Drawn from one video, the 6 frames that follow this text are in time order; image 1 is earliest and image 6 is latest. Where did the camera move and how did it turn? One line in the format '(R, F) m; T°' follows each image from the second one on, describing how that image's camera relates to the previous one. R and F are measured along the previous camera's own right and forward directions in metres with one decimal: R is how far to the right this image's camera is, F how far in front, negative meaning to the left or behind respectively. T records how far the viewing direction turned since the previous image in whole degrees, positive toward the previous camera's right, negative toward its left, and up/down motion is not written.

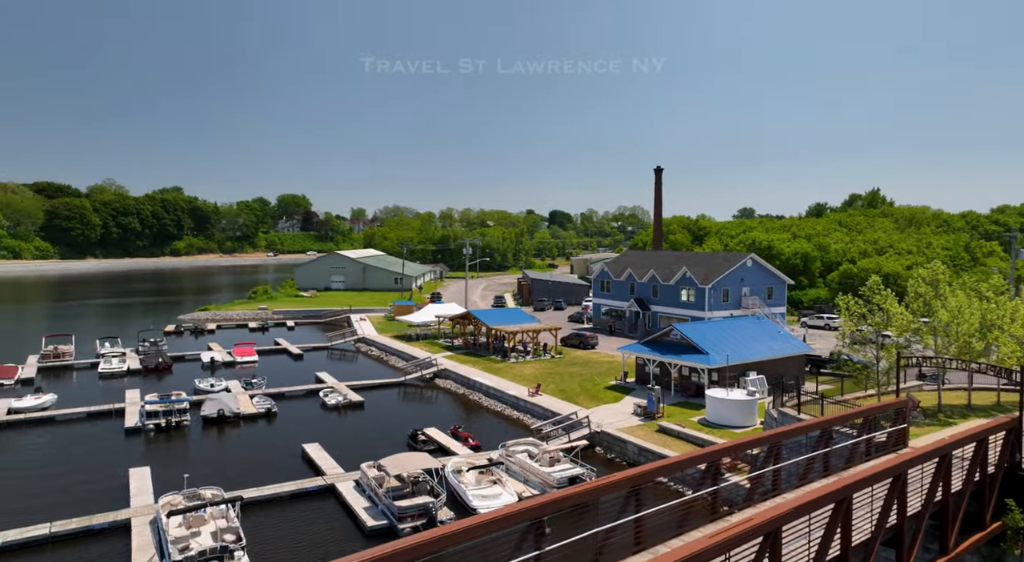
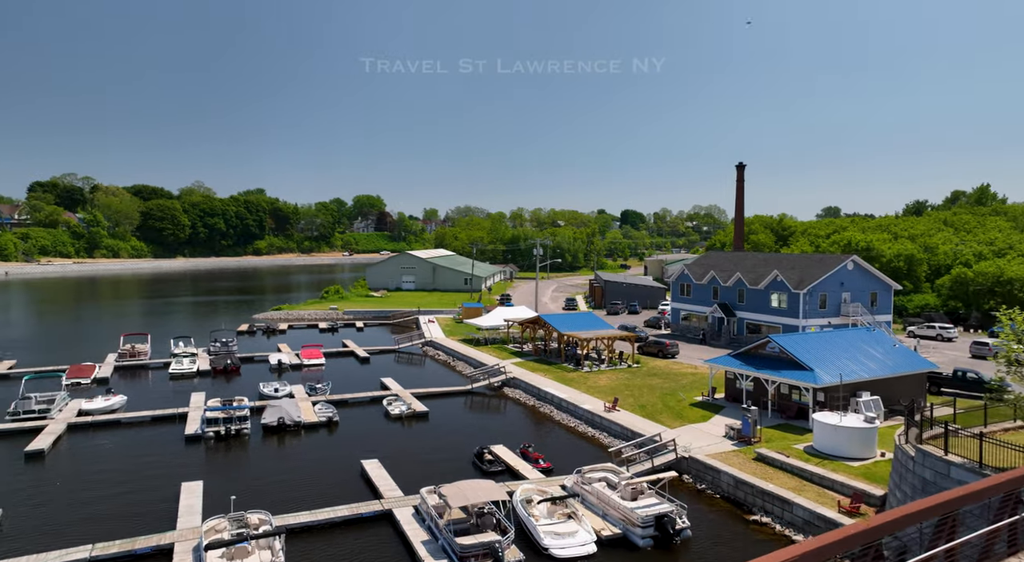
(-0.3, +2.7) m; -7°
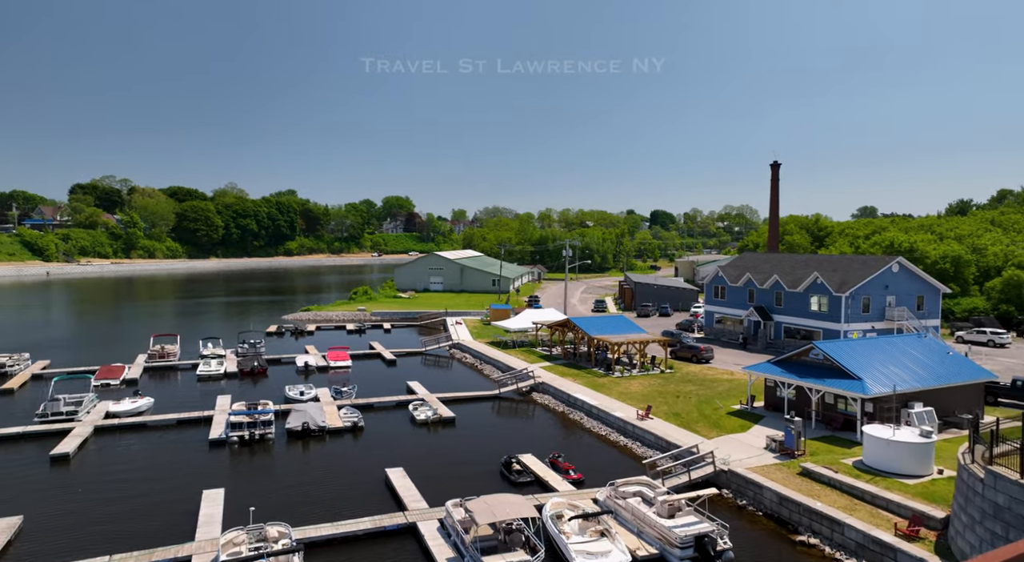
(-0.1, +1.0) m; -3°
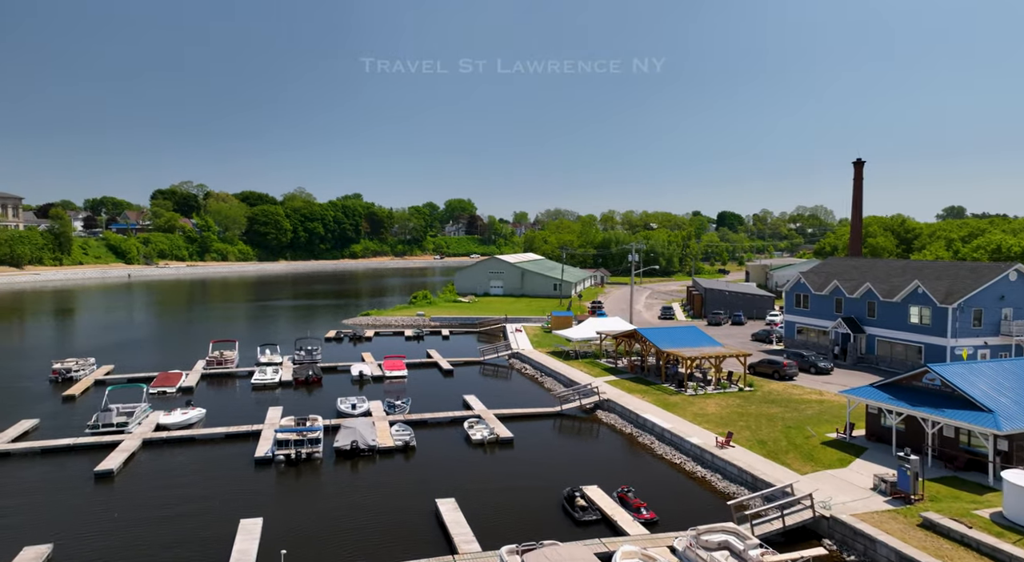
(-0.1, +2.5) m; -6°
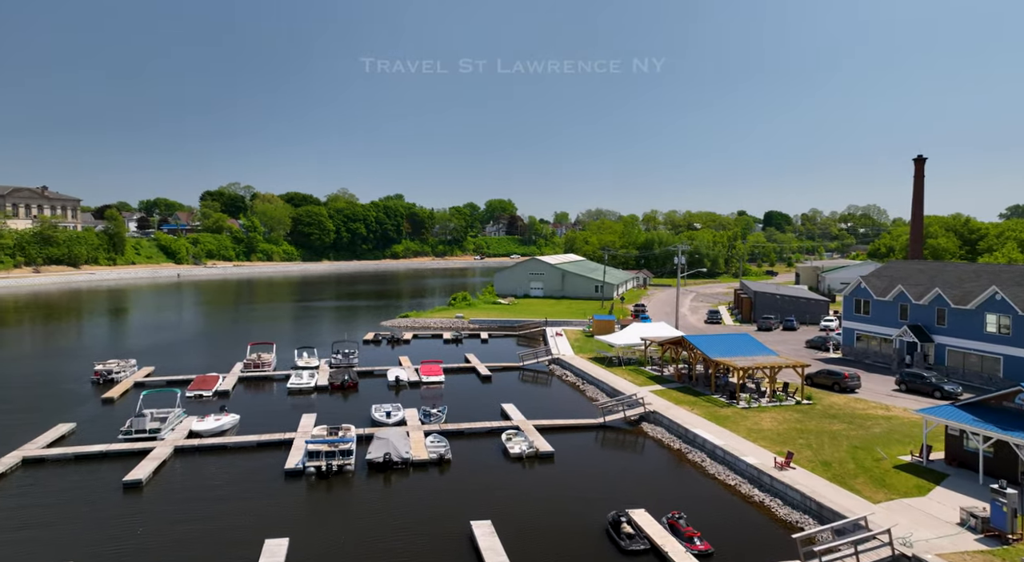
(-0.1, +1.6) m; -4°
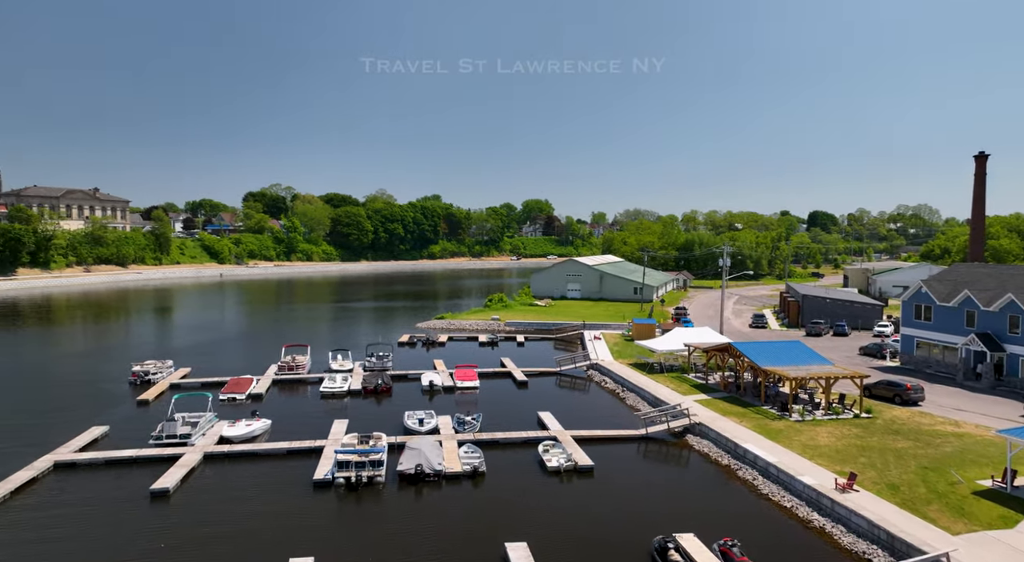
(-0.1, +1.4) m; -3°
